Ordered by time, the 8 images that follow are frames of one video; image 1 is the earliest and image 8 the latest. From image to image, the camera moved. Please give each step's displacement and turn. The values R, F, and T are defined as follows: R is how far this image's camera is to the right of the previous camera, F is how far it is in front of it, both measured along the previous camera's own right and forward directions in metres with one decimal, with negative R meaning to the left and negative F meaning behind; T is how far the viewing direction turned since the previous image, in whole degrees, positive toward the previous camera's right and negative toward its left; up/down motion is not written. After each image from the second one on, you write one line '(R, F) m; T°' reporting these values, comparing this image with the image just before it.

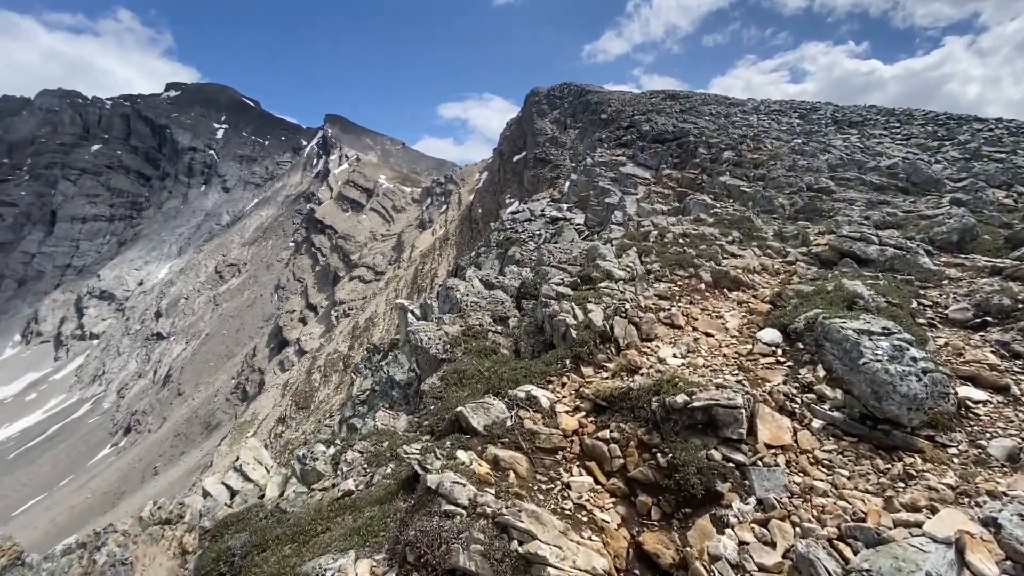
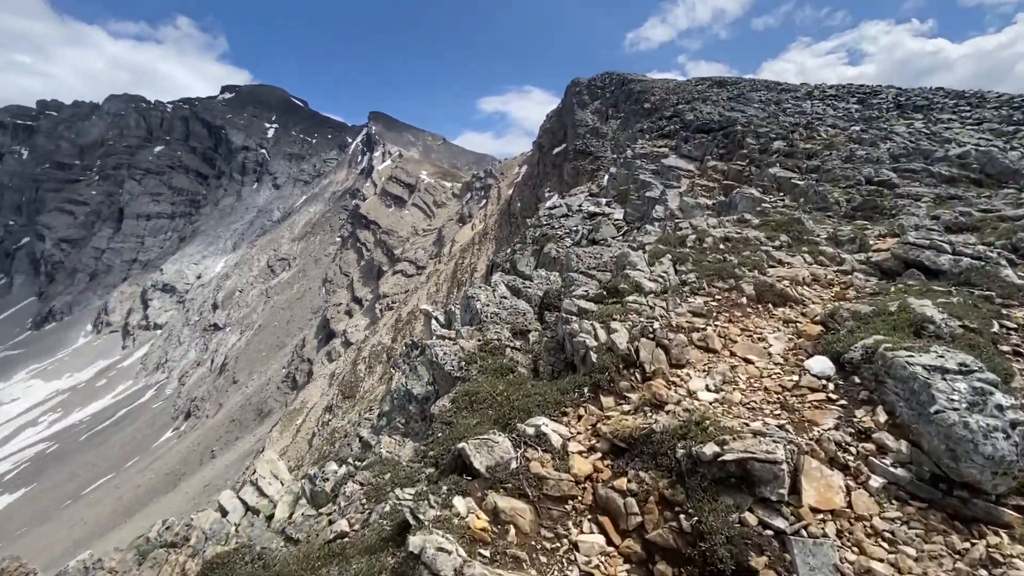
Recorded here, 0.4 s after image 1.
(+0.2, +0.3) m; -5°
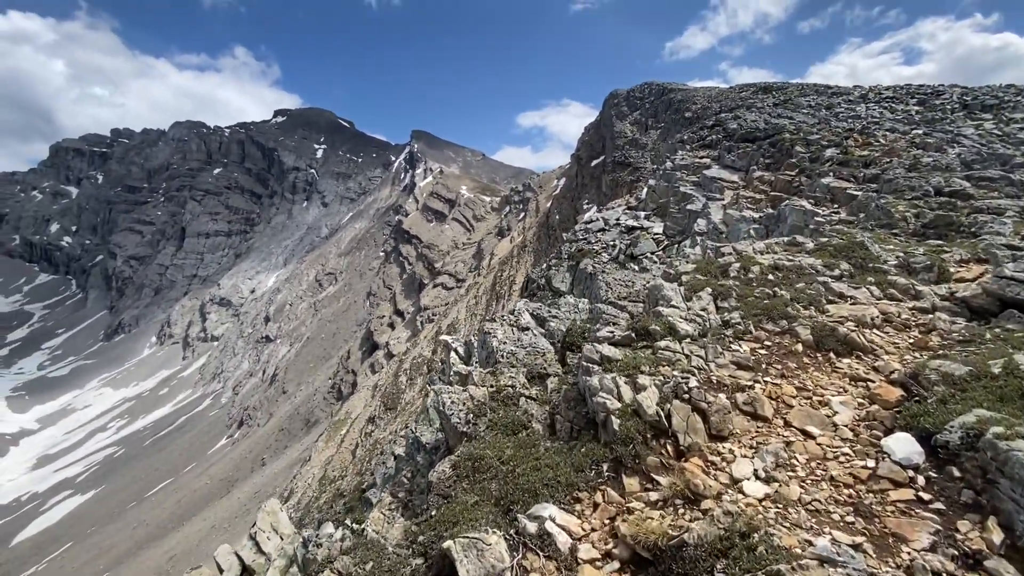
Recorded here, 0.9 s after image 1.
(+0.2, +0.5) m; -5°
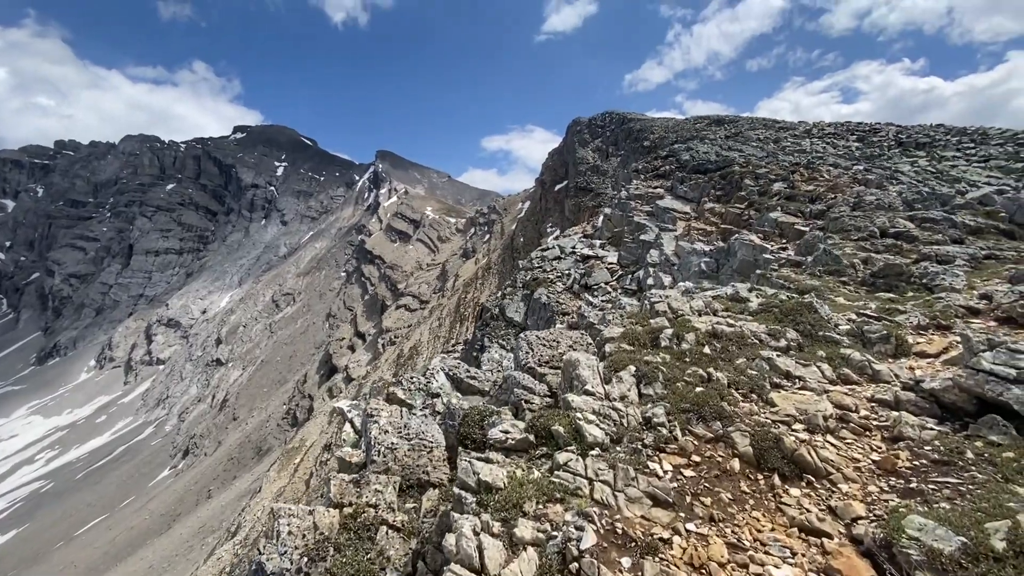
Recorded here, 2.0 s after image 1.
(+0.7, +1.0) m; +4°
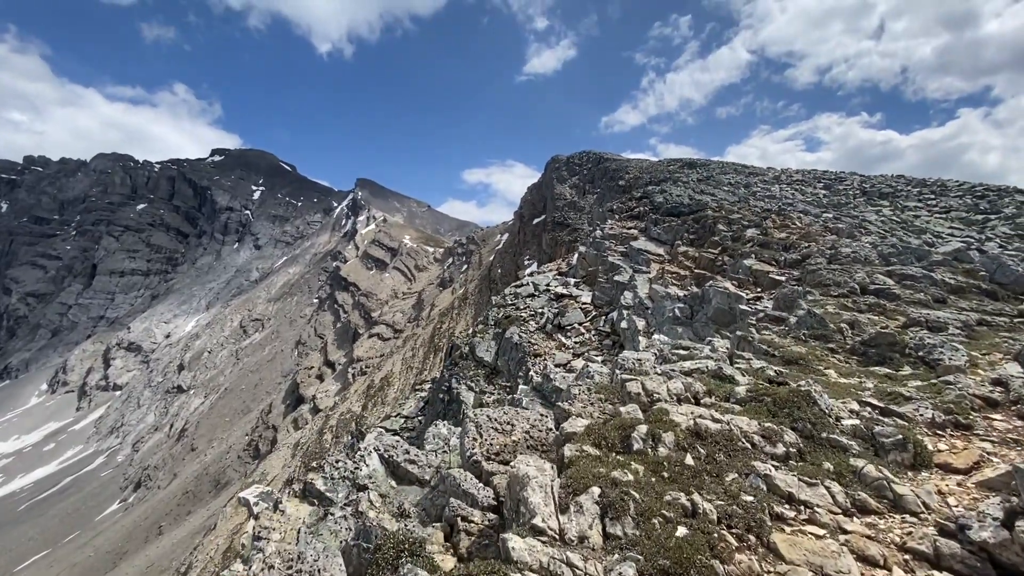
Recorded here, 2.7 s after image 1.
(+0.3, +0.9) m; +3°
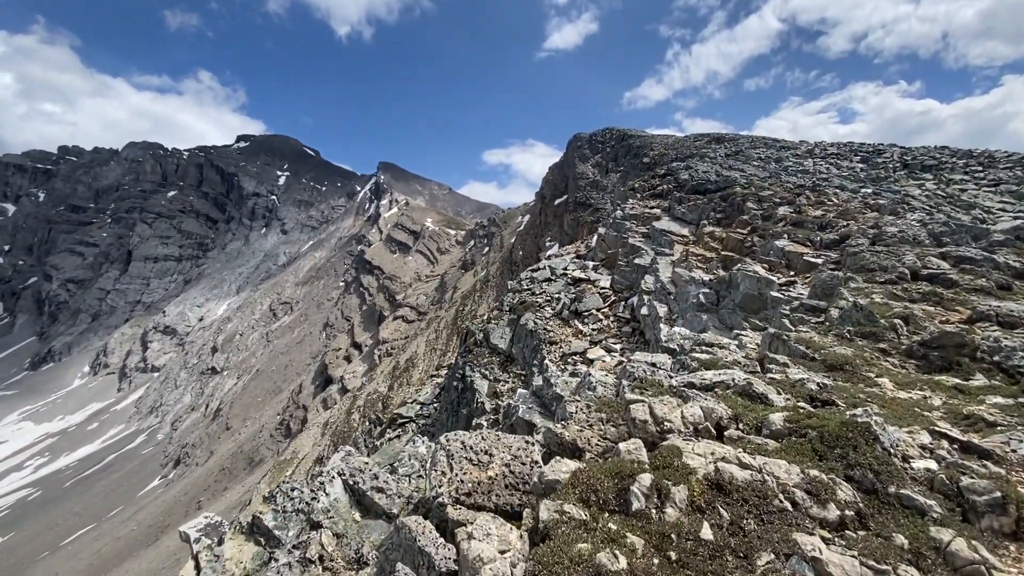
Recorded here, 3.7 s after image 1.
(+0.4, +1.0) m; -3°
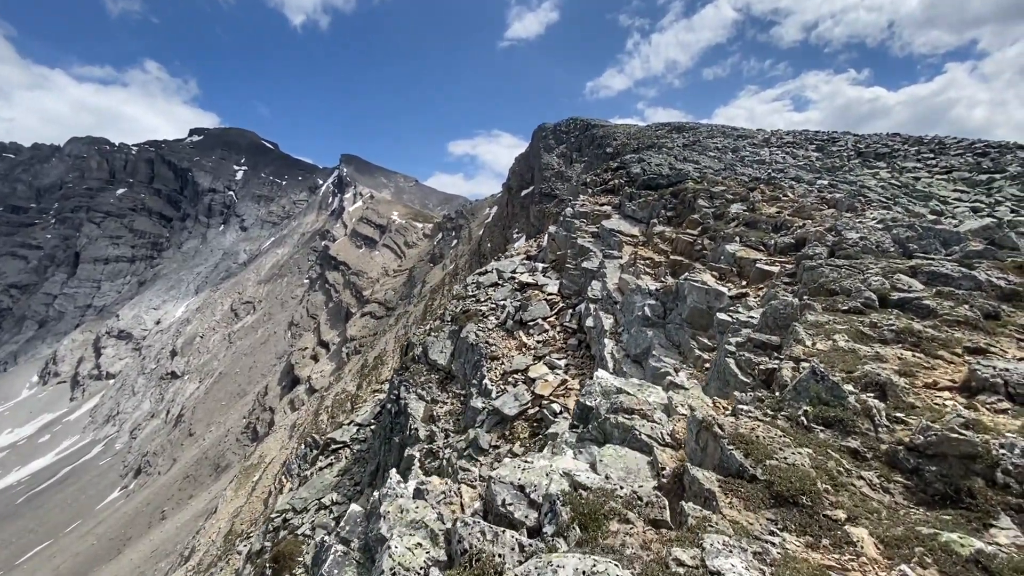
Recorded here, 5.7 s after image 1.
(+1.6, +2.2) m; +3°
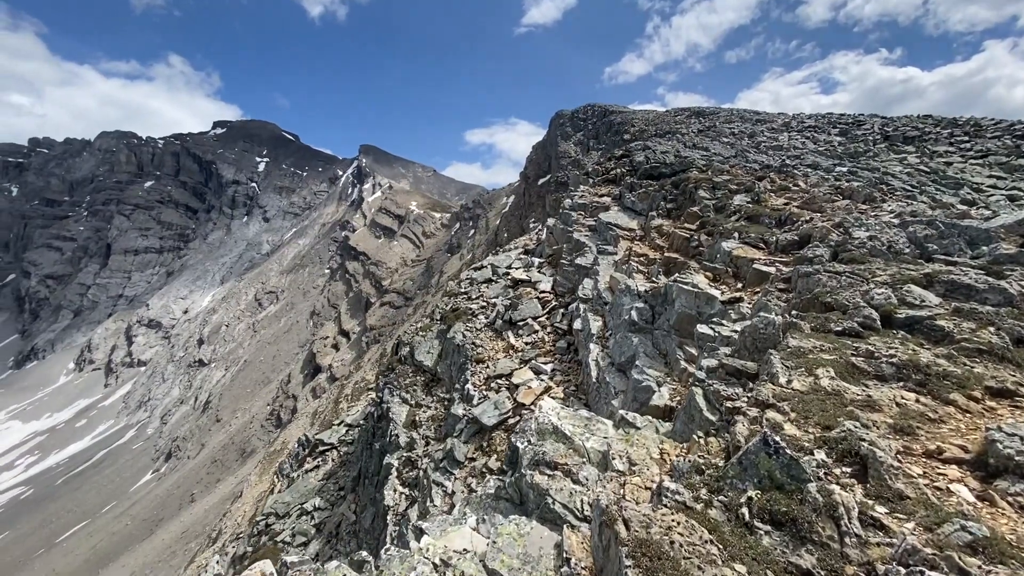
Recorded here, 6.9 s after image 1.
(+1.4, +1.3) m; -2°
